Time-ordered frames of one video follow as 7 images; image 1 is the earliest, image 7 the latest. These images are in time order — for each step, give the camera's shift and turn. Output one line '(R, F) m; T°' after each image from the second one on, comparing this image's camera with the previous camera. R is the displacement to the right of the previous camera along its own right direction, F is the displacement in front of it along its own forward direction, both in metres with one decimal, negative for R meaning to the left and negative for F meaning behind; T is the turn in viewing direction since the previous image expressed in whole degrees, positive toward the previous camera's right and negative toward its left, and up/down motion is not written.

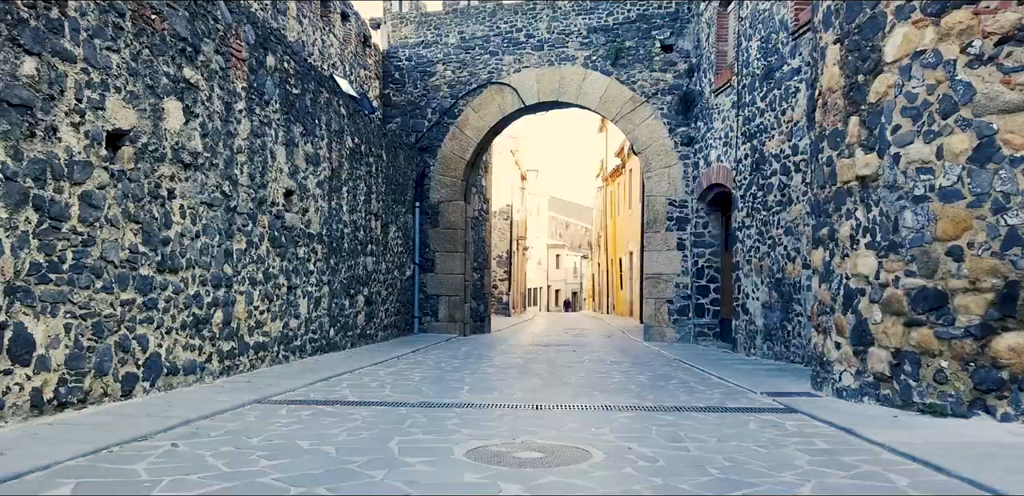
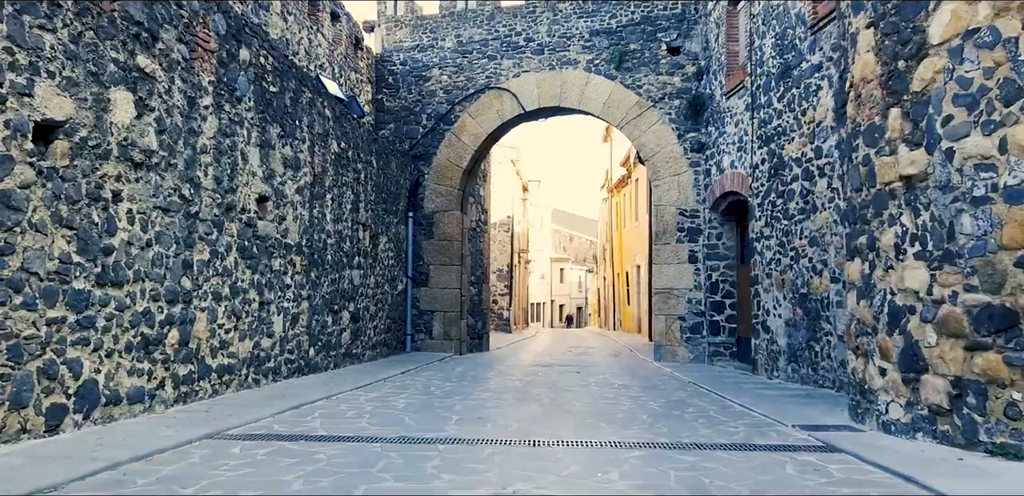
(0.0, +0.6) m; 0°
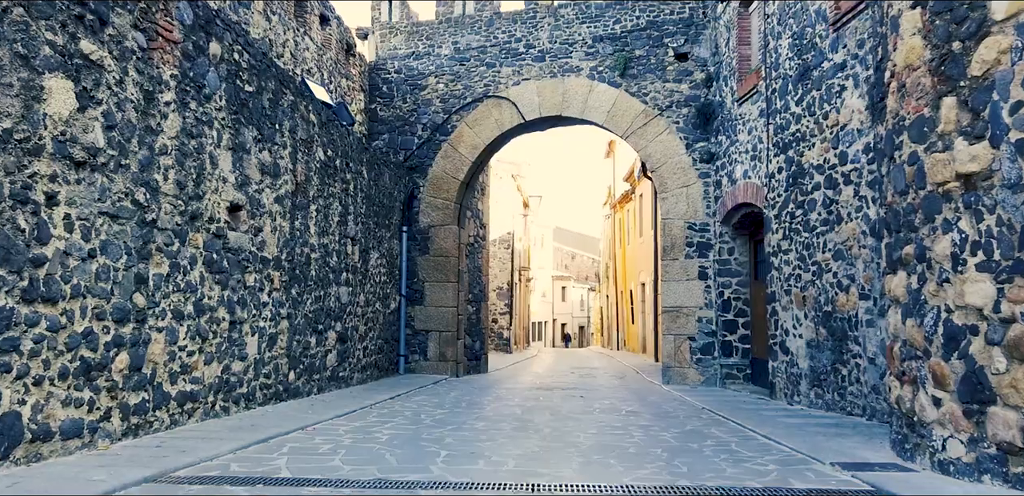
(0.0, +0.6) m; 0°
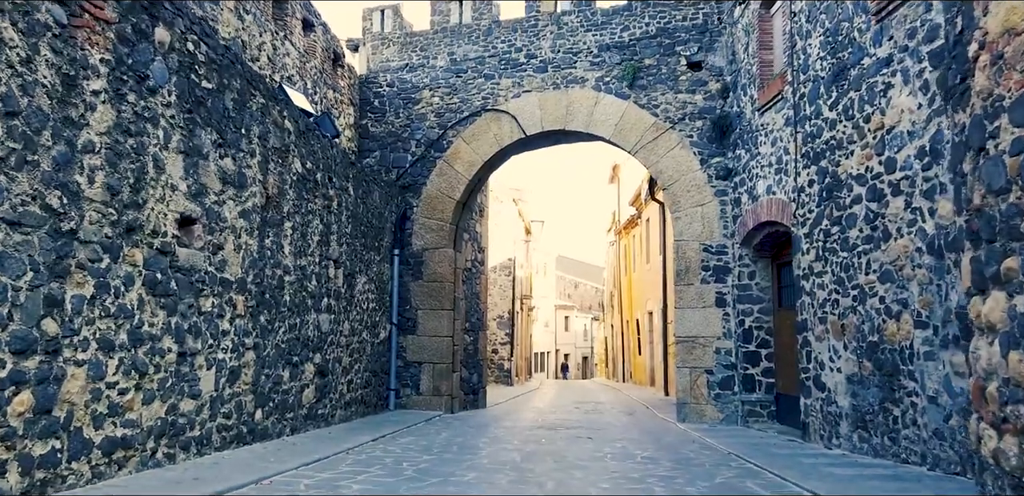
(0.0, +0.8) m; 0°
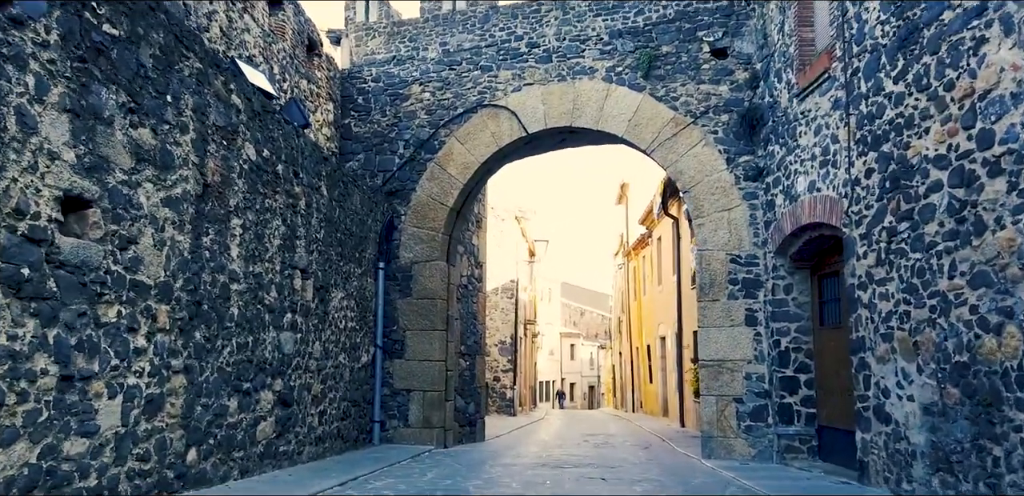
(+0.1, +1.2) m; 0°
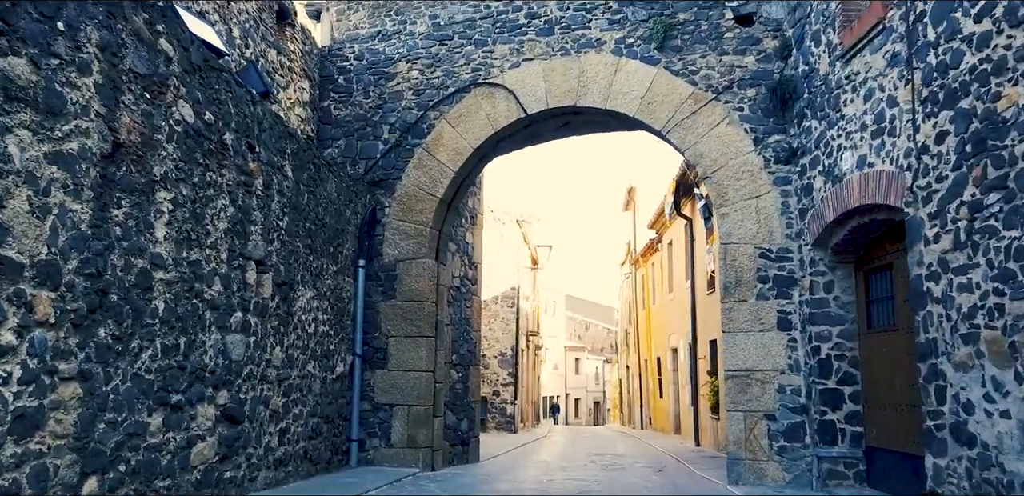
(+0.1, +1.1) m; 0°
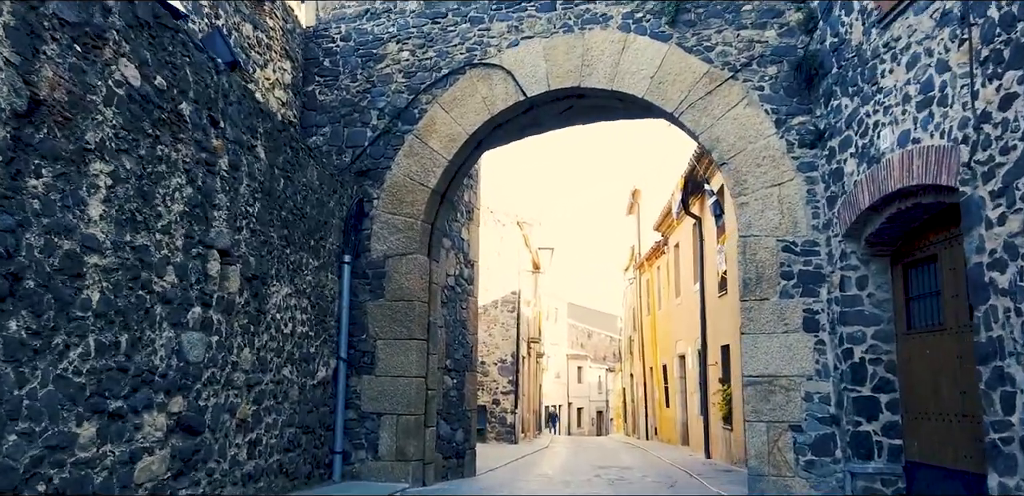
(0.0, +0.7) m; 0°
